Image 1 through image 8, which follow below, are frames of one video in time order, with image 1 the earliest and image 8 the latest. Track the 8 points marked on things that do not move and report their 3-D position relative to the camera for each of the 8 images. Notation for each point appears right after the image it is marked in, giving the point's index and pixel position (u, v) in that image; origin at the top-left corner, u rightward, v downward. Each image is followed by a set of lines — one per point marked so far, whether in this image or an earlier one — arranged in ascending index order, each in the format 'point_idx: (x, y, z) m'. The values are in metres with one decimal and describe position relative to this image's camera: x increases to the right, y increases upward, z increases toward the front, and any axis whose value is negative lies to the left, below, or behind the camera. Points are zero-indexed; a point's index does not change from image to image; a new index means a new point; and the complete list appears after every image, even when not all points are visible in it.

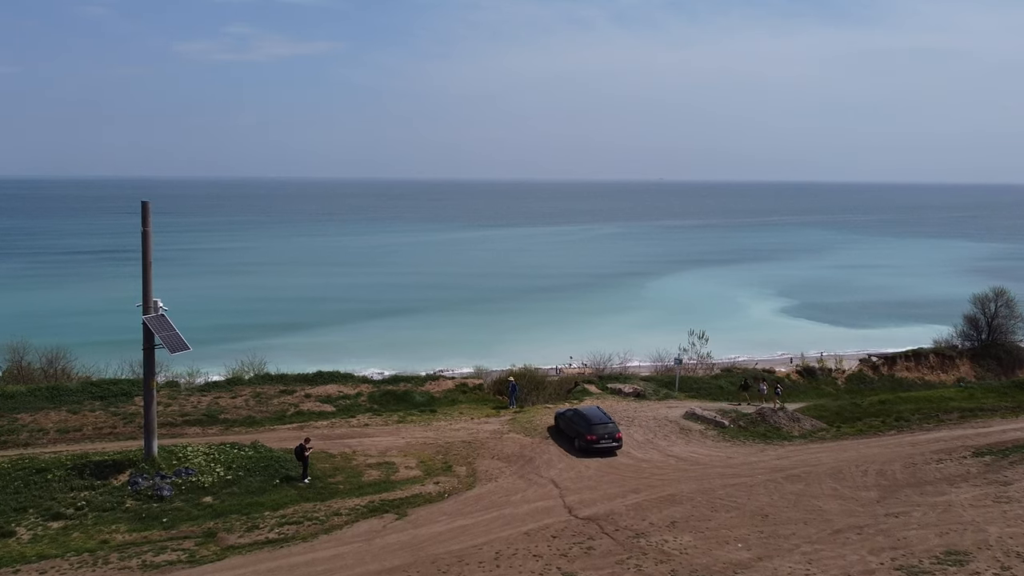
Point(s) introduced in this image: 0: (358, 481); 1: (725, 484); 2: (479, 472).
0: (-3.4, -4.3, +18.5) m
1: (+4.6, -4.2, +18.0) m
2: (-0.7, -4.3, +19.3) m
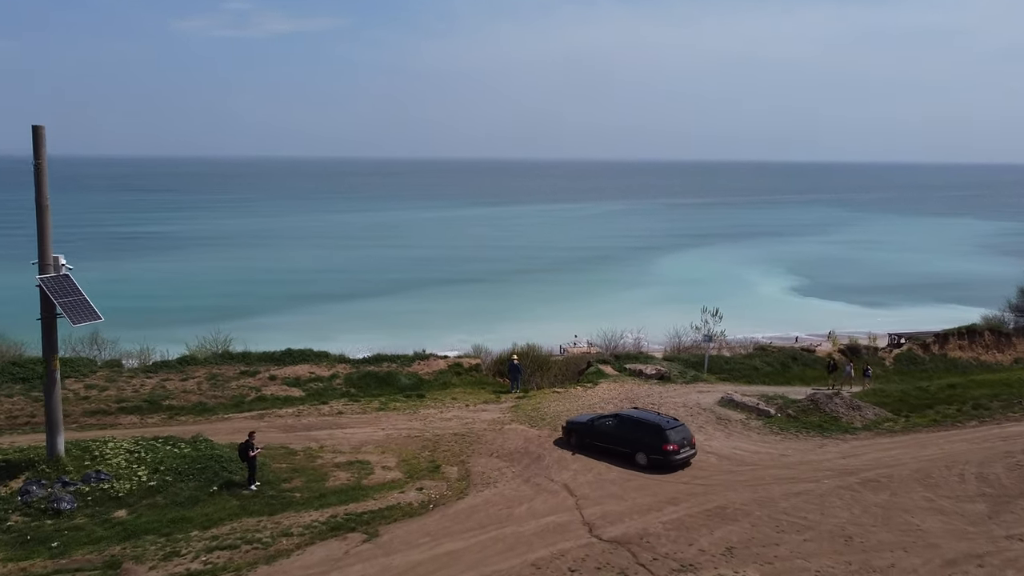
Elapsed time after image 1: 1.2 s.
0: (-3.4, -3.5, +14.6) m
1: (+4.6, -3.5, +14.2) m
2: (-0.7, -3.5, +15.5) m
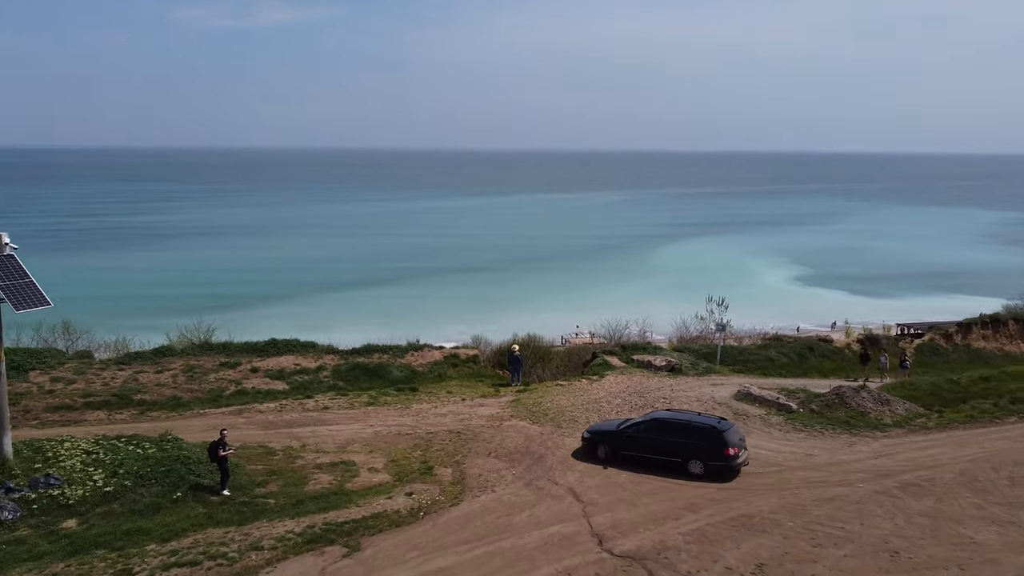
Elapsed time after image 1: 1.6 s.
0: (-3.4, -3.2, +13.1) m
1: (+4.6, -3.2, +12.7) m
2: (-0.7, -3.2, +14.0) m
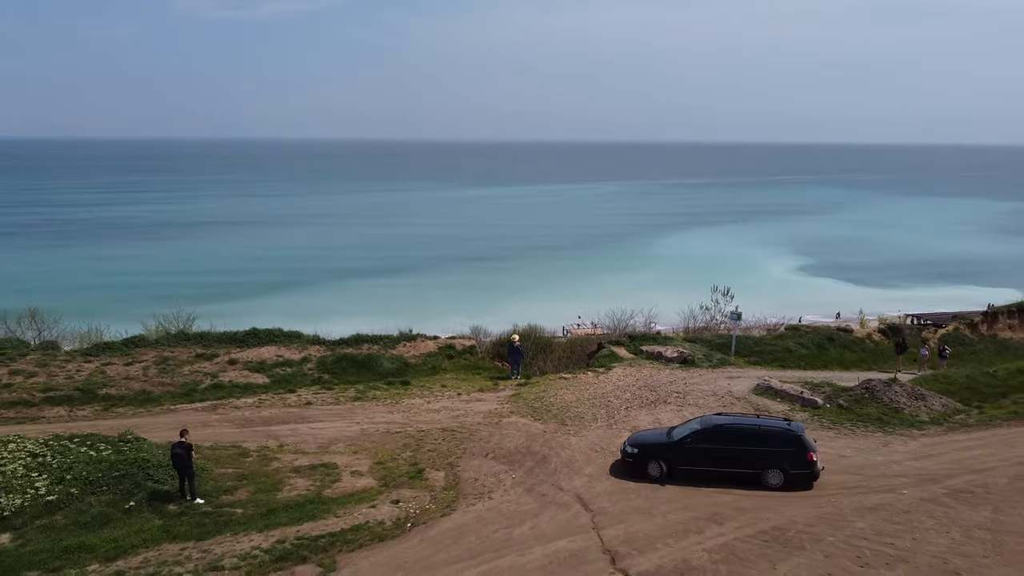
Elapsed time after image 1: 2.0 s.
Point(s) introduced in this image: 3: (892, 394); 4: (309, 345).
0: (-3.4, -2.9, +11.6) m
1: (+4.6, -2.9, +11.2) m
2: (-0.7, -2.9, +12.5) m
3: (+7.3, -2.1, +16.2) m
4: (-4.7, -1.3, +19.4) m
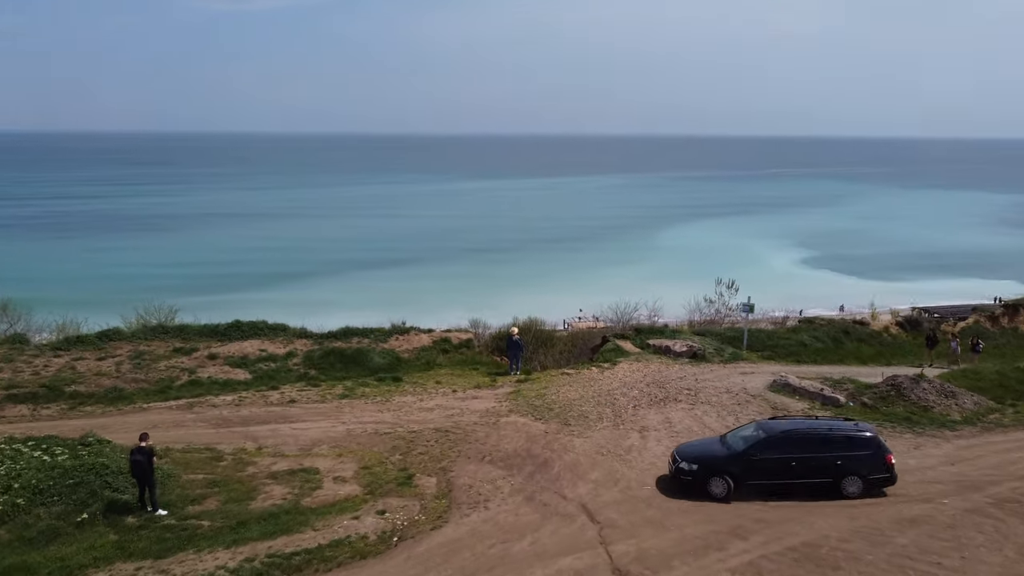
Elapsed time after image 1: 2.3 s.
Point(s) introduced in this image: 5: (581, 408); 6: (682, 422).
0: (-3.4, -2.8, +10.5) m
1: (+4.6, -2.8, +10.0) m
2: (-0.7, -2.8, +11.3) m
3: (+7.3, -1.9, +15.1) m
4: (-4.7, -1.1, +18.3) m
5: (+1.2, -2.1, +15.0) m
6: (+2.9, -2.3, +14.4) m
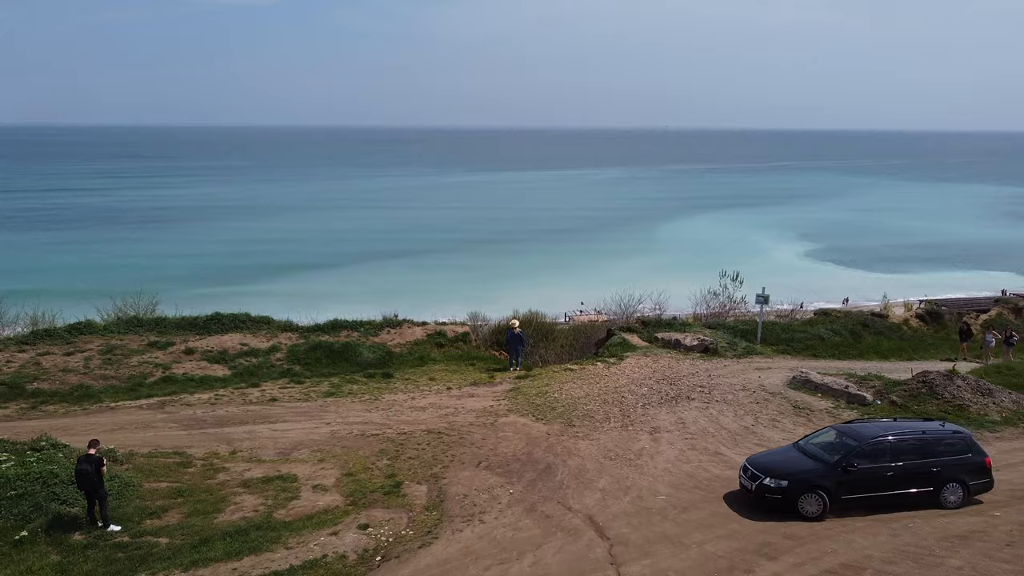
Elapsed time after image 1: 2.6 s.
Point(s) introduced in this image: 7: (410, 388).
0: (-3.4, -2.6, +9.3) m
1: (+4.6, -2.6, +8.8) m
2: (-0.7, -2.6, +10.2) m
3: (+7.3, -1.7, +13.9) m
4: (-4.7, -0.9, +17.1) m
5: (+1.2, -2.0, +13.8) m
6: (+2.9, -2.1, +13.2) m
7: (-1.8, -1.8, +14.9) m
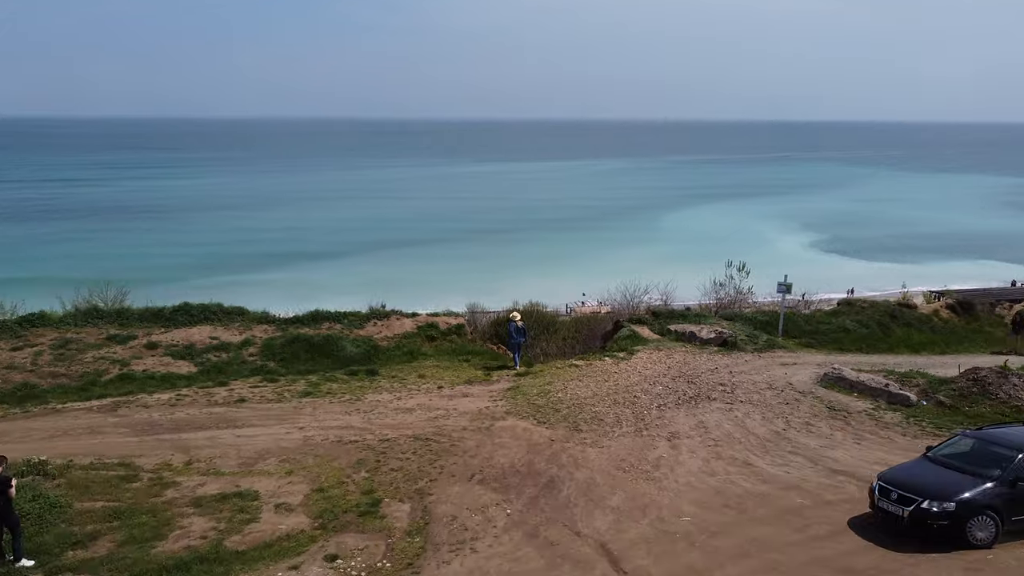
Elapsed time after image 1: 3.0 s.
0: (-3.4, -2.5, +7.7) m
1: (+4.6, -2.5, +7.3) m
2: (-0.7, -2.4, +8.6) m
3: (+7.3, -1.5, +12.3) m
4: (-4.7, -0.7, +15.5) m
5: (+1.2, -1.8, +12.2) m
6: (+2.9, -1.9, +11.6) m
7: (-1.8, -1.6, +13.3) m
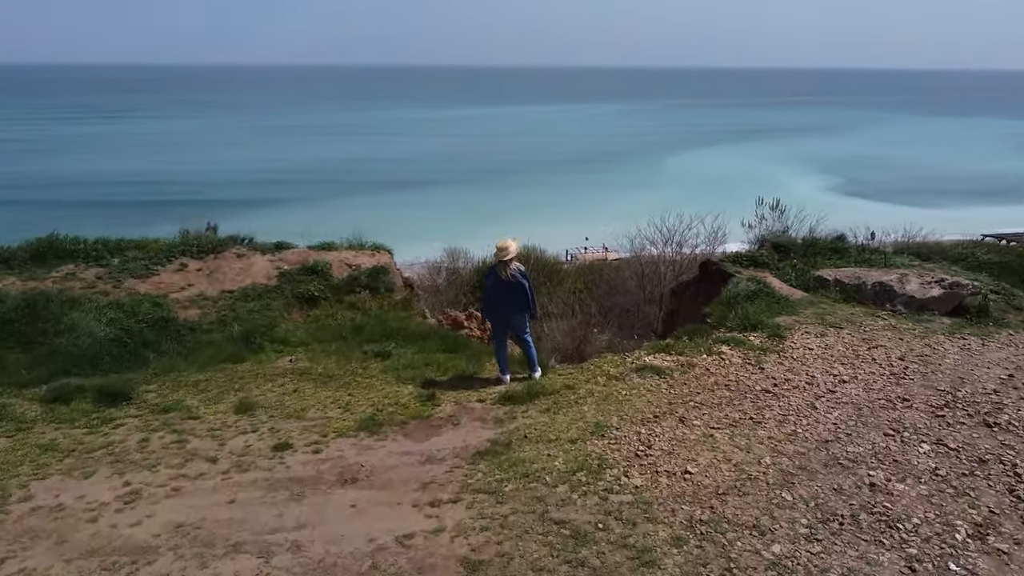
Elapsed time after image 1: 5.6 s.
0: (-3.5, -2.1, -0.9) m
1: (+4.5, -2.1, -1.3) m
2: (-0.8, -2.0, -0.1) m
3: (+7.2, -0.8, +3.6) m
4: (-4.9, +0.2, +6.7) m
5: (+1.1, -1.1, +3.5) m
6: (+2.8, -1.3, +3.0) m
7: (-1.9, -0.9, +4.6) m
